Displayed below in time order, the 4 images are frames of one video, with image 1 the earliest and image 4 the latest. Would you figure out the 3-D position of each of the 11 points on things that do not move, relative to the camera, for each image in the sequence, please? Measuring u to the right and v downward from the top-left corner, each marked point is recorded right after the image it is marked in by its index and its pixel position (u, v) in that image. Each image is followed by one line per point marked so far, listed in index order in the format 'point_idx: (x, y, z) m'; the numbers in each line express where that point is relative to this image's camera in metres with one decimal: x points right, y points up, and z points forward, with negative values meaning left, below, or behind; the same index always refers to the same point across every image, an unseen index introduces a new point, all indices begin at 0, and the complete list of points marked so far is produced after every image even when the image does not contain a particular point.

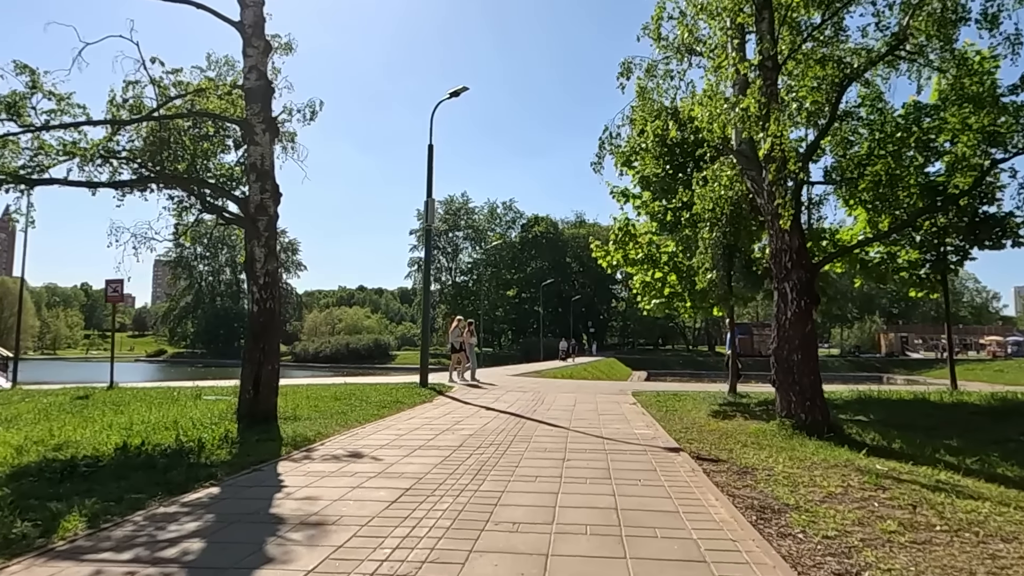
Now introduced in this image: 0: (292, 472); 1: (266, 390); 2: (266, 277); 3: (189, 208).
0: (-2.3, -2.0, +7.4) m
1: (-4.0, -1.7, +11.3) m
2: (-4.0, +0.2, +11.4) m
3: (-5.8, +1.4, +12.5) m
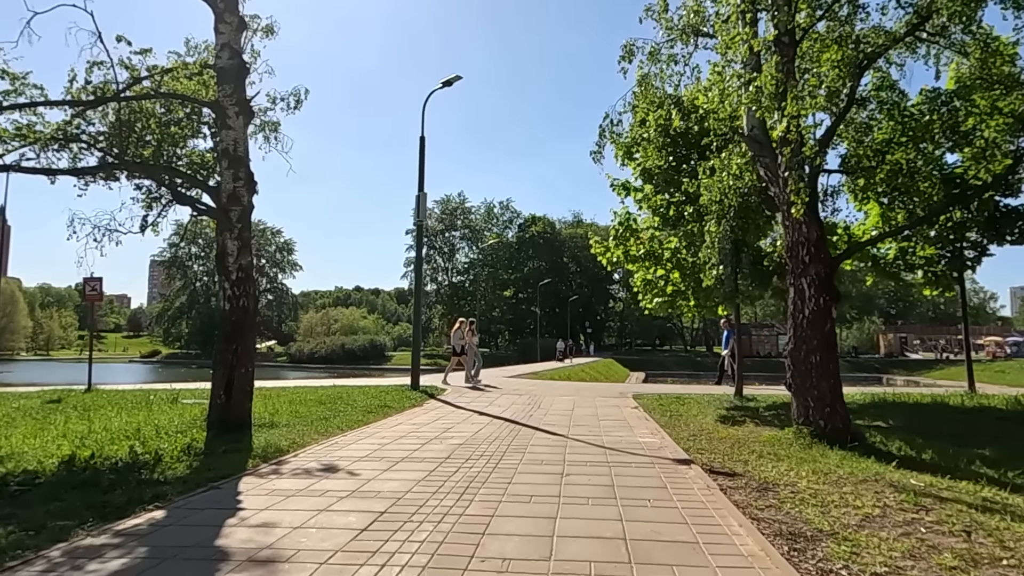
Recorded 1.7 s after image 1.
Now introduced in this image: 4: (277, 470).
0: (-2.4, -1.9, +6.5) m
1: (-4.1, -1.6, +10.4) m
2: (-4.1, +0.2, +10.5) m
3: (-5.9, +1.5, +11.6) m
4: (-2.5, -2.0, +7.5) m
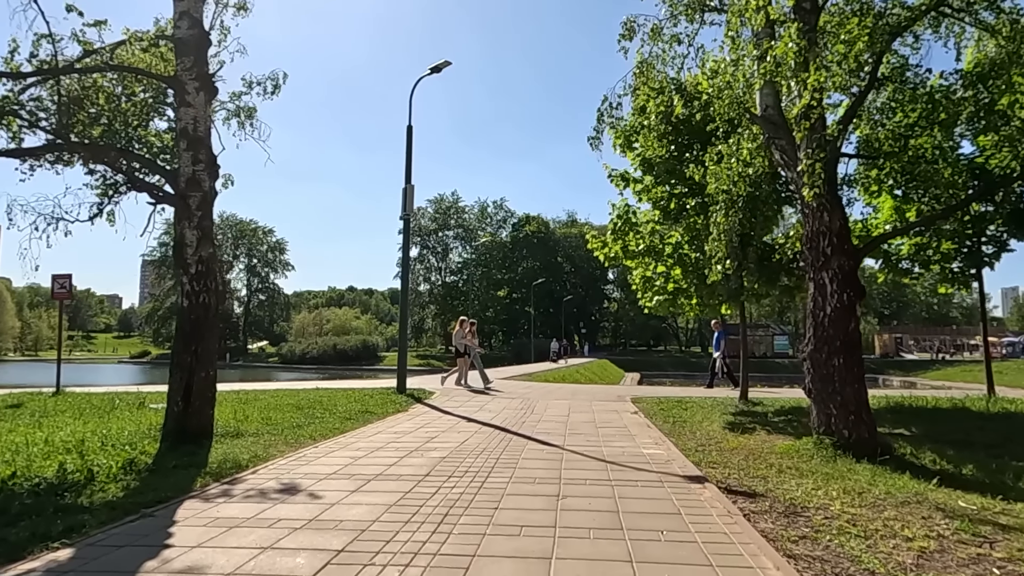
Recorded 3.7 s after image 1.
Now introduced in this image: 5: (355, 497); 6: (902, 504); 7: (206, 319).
0: (-2.5, -1.8, +5.5) m
1: (-4.2, -1.5, +9.4) m
2: (-4.3, +0.3, +9.5) m
3: (-6.0, +1.5, +10.6) m
4: (-2.6, -1.9, +6.5) m
5: (-1.4, -1.9, +6.3) m
6: (+3.5, -2.0, +6.3) m
7: (-4.2, -0.4, +9.5) m
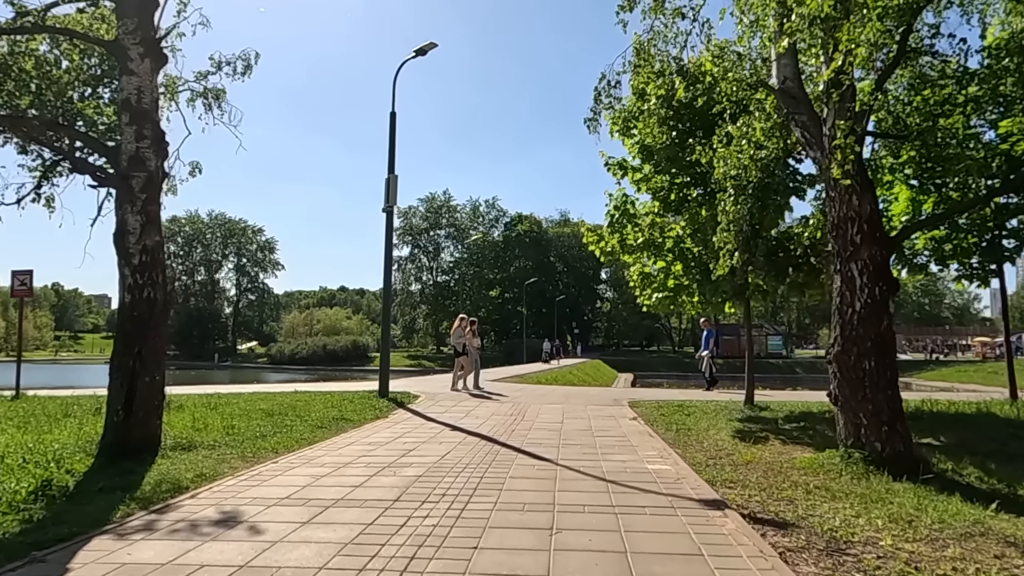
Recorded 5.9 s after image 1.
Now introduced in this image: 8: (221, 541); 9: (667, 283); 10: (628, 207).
0: (-2.6, -1.7, +4.4) m
1: (-4.4, -1.4, +8.3) m
2: (-4.4, +0.4, +8.4) m
3: (-6.2, +1.6, +9.4) m
4: (-2.8, -1.8, +5.4) m
5: (-1.5, -1.8, +5.1) m
6: (+3.4, -1.9, +5.2) m
7: (-4.3, -0.3, +8.4) m
8: (-2.1, -1.8, +5.0) m
9: (+3.5, +0.1, +15.7) m
10: (+2.6, +1.8, +15.9) m
